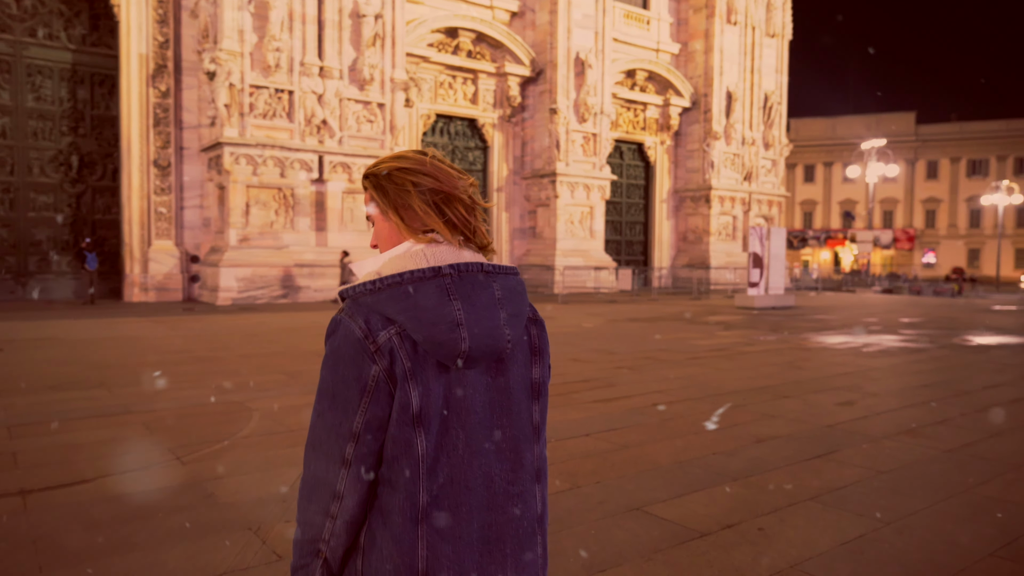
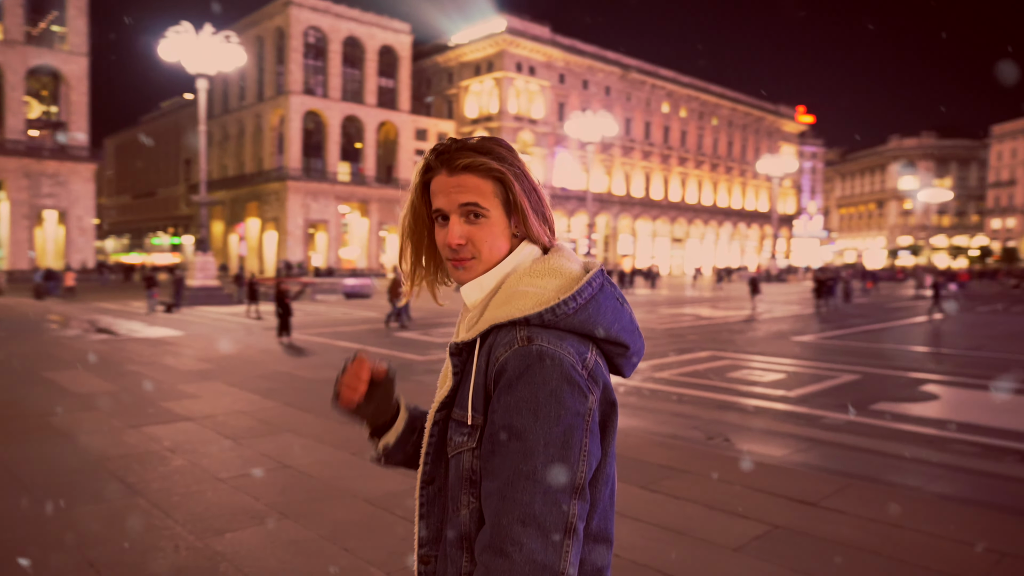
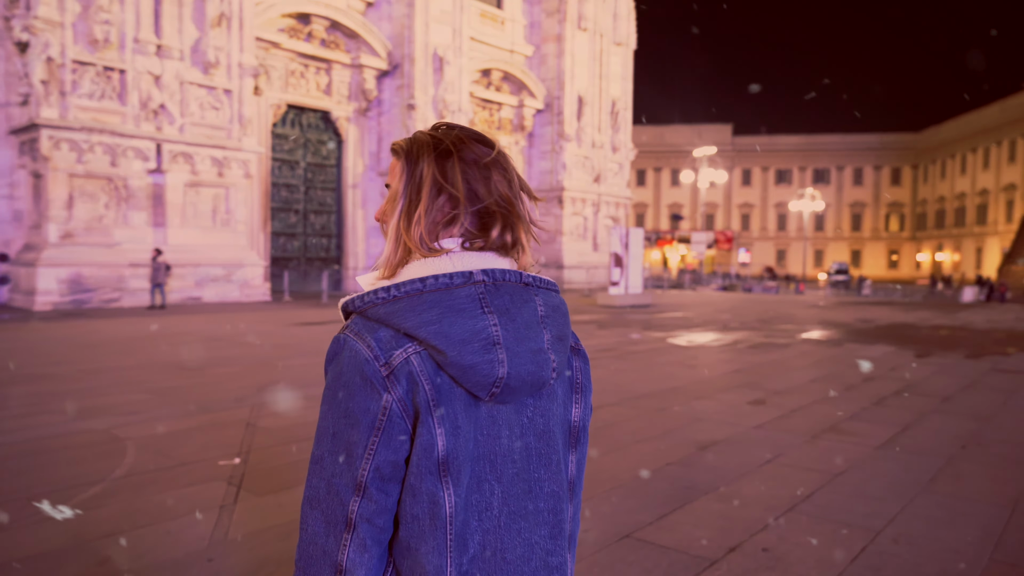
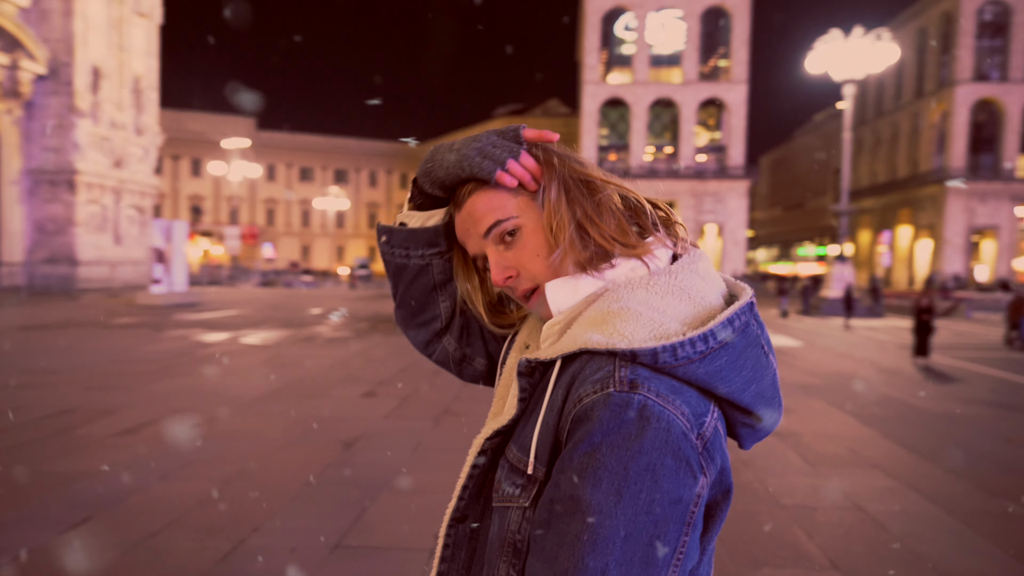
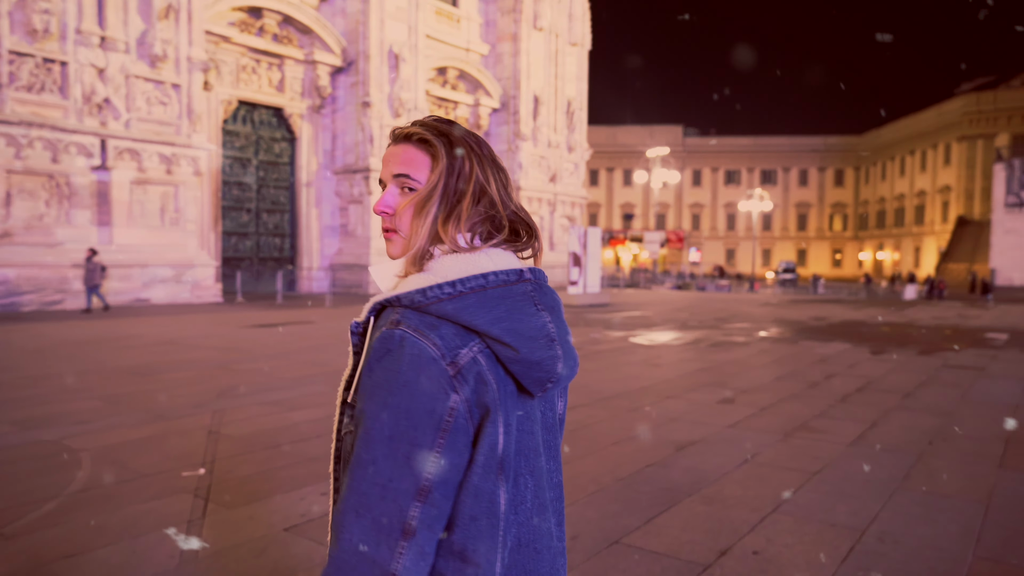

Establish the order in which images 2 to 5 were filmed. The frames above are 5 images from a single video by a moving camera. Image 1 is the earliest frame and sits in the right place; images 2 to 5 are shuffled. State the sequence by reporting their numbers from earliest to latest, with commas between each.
3, 5, 4, 2
